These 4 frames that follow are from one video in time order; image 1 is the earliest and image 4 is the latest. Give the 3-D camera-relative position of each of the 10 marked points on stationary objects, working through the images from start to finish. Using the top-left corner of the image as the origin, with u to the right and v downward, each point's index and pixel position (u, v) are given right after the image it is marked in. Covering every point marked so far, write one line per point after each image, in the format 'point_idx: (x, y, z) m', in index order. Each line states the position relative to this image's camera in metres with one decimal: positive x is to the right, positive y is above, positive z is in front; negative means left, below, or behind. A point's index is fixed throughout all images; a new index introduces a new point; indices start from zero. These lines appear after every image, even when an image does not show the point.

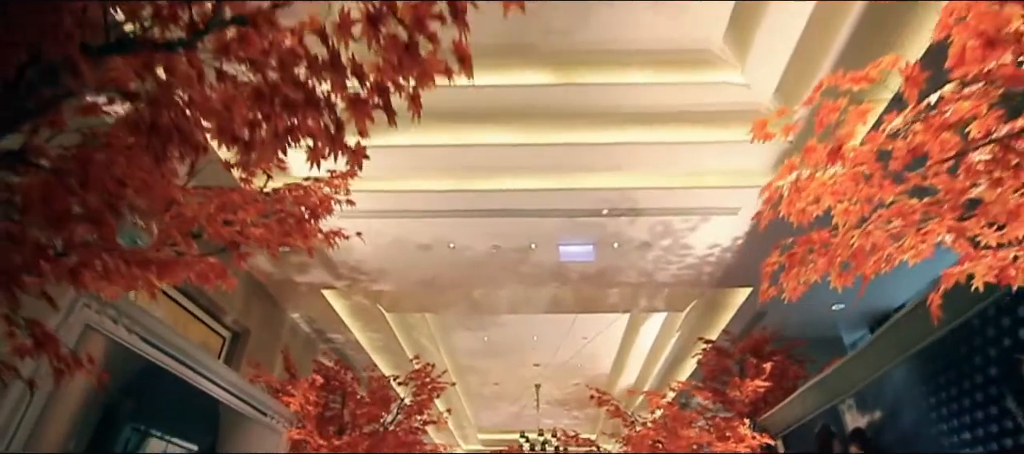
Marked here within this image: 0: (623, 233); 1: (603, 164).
0: (+1.0, -0.1, +5.1) m
1: (+0.8, +0.5, +4.5) m
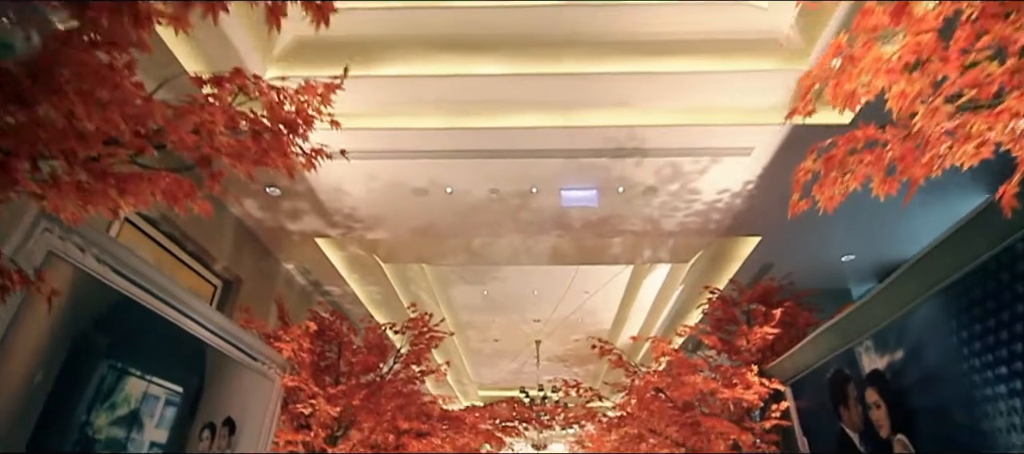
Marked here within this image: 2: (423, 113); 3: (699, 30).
0: (+1.0, +0.4, +4.8) m
1: (+0.8, +1.0, +4.2) m
2: (-0.7, +0.9, +4.3) m
3: (+1.3, +1.4, +3.7) m
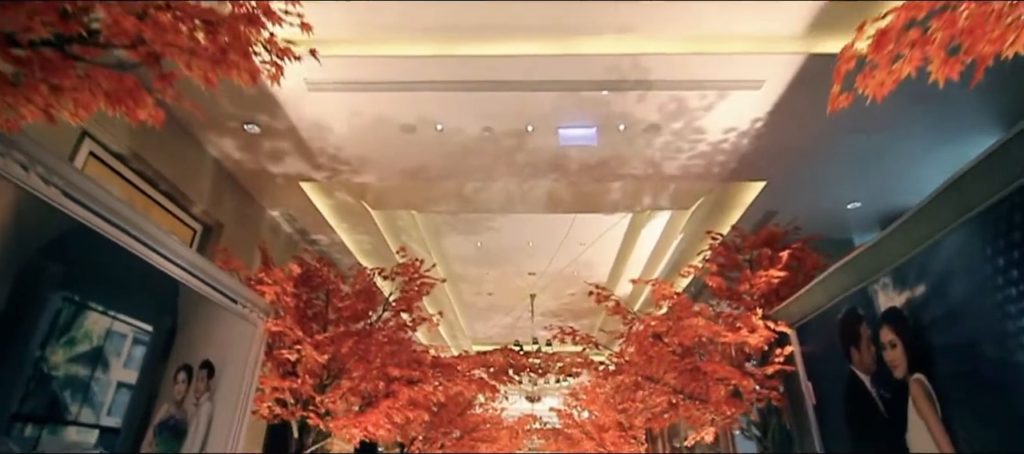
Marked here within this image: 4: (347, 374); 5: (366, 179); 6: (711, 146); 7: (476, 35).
0: (+1.0, +0.9, +4.5) m
1: (+0.7, +1.5, +3.9) m
2: (-0.8, +1.4, +4.0) m
3: (+1.3, +1.8, +3.4) m
4: (-1.5, -1.4, +4.9) m
5: (-1.5, +0.5, +5.4) m
6: (+1.8, +0.7, +4.9) m
7: (-0.3, +1.4, +4.0) m
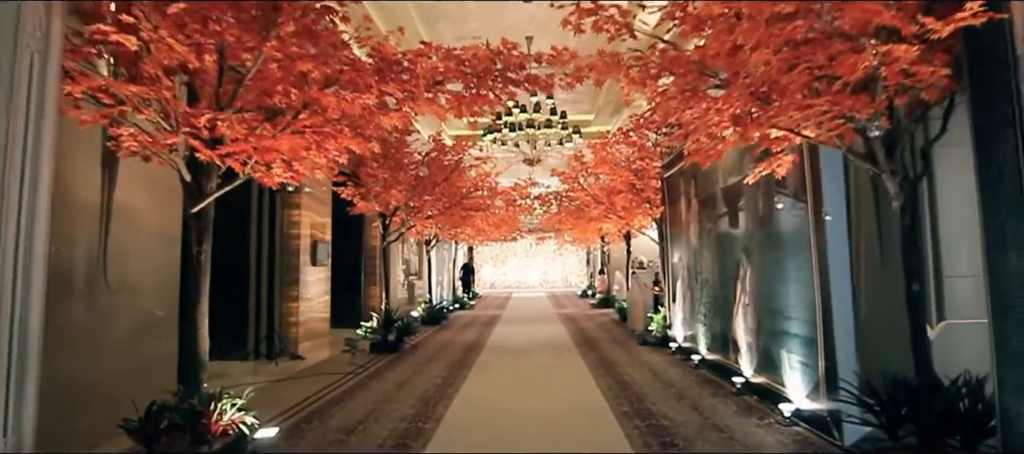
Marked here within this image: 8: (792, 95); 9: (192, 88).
0: (+0.9, +2.9, +2.0) m
1: (+0.6, +3.1, +1.2) m
2: (-0.9, +3.1, +1.4) m
3: (+1.1, +3.3, +0.6) m
4: (-1.6, +0.8, +3.2) m
5: (-1.6, +2.7, +3.0) m
6: (+1.7, +2.8, +2.4) m
7: (-0.4, +3.1, +1.4) m
8: (+1.6, +0.8, +3.3) m
9: (-1.9, +0.9, +3.1) m
